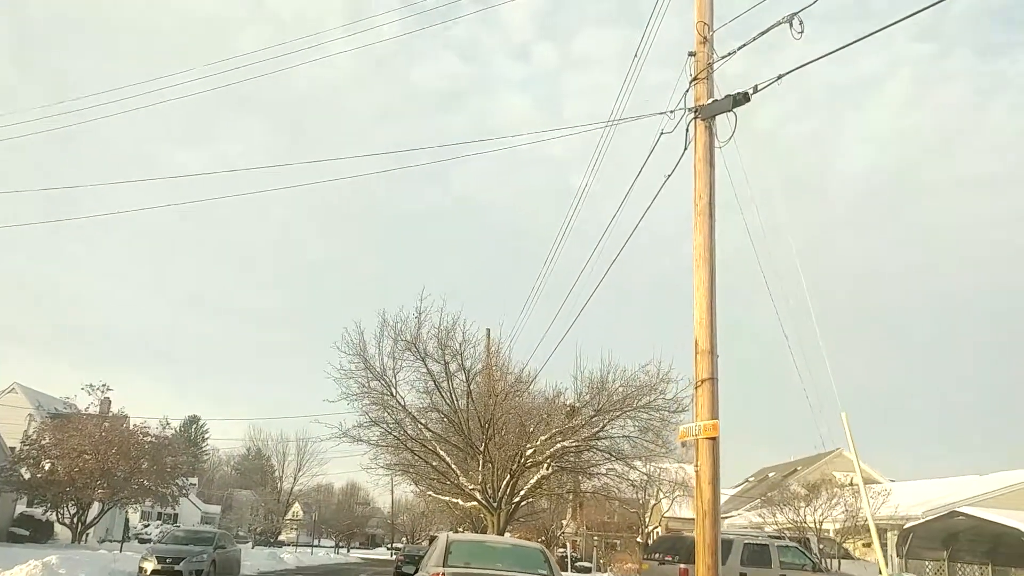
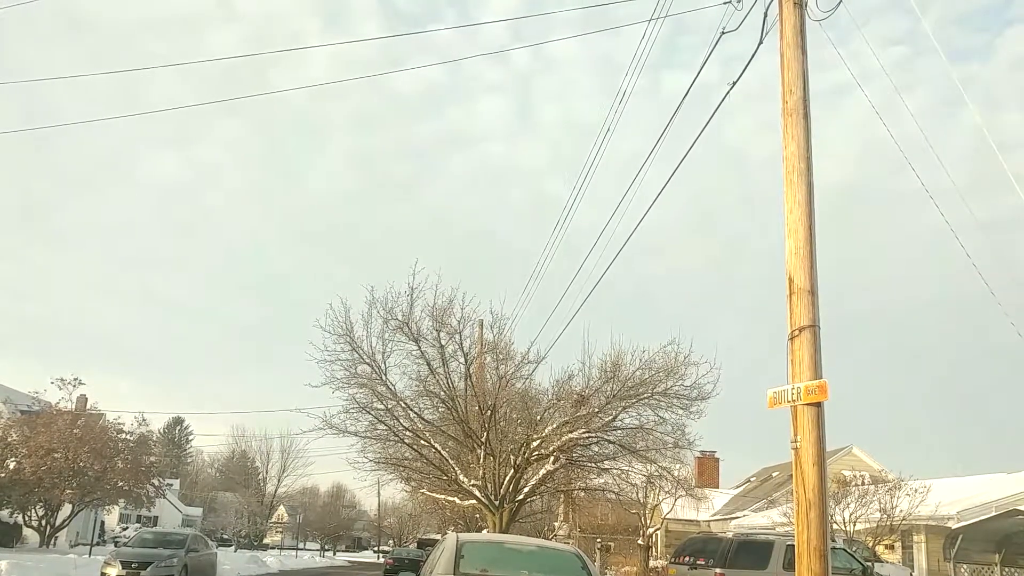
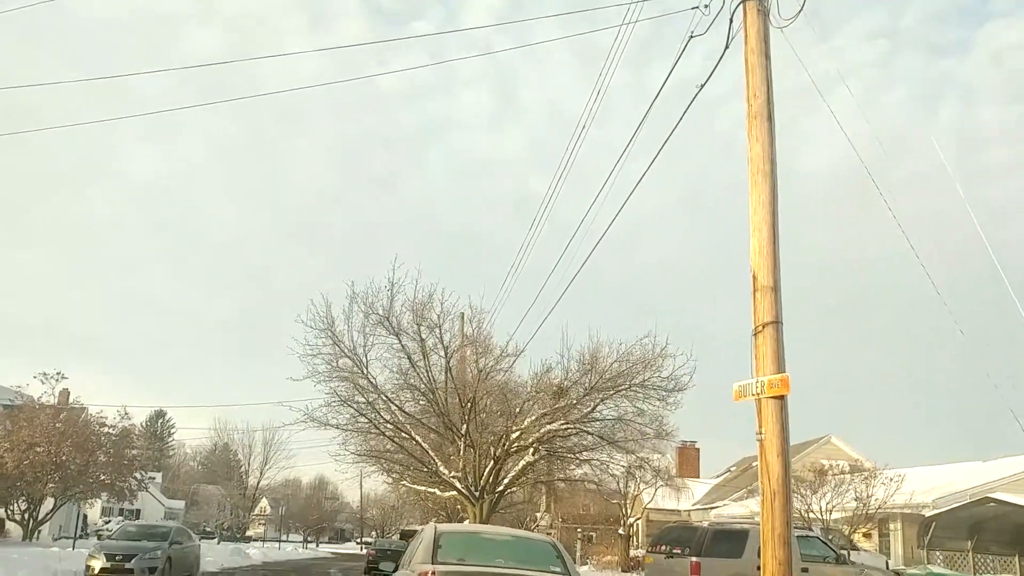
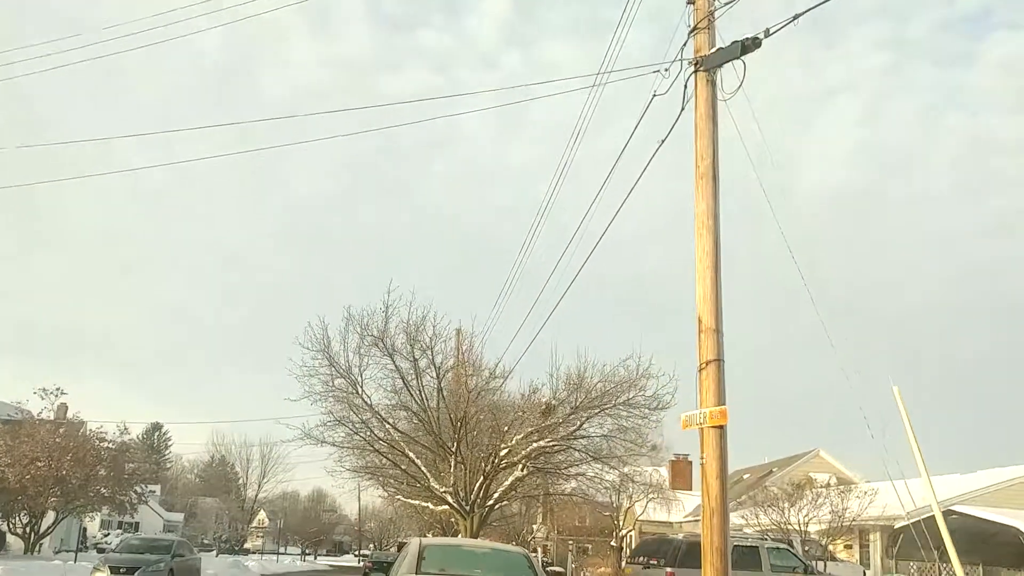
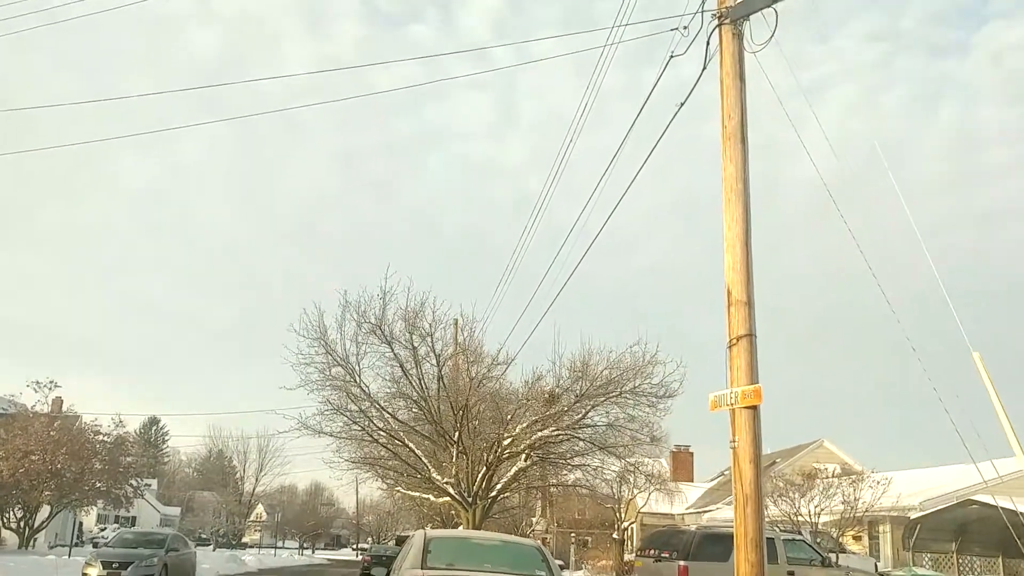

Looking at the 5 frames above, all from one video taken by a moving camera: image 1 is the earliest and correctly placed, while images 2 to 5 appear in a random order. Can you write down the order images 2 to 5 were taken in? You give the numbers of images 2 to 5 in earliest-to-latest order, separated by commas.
4, 5, 3, 2
